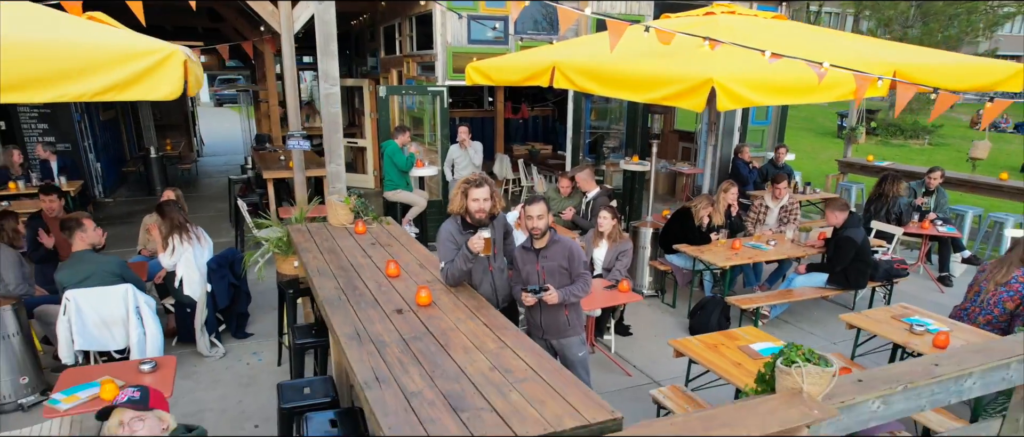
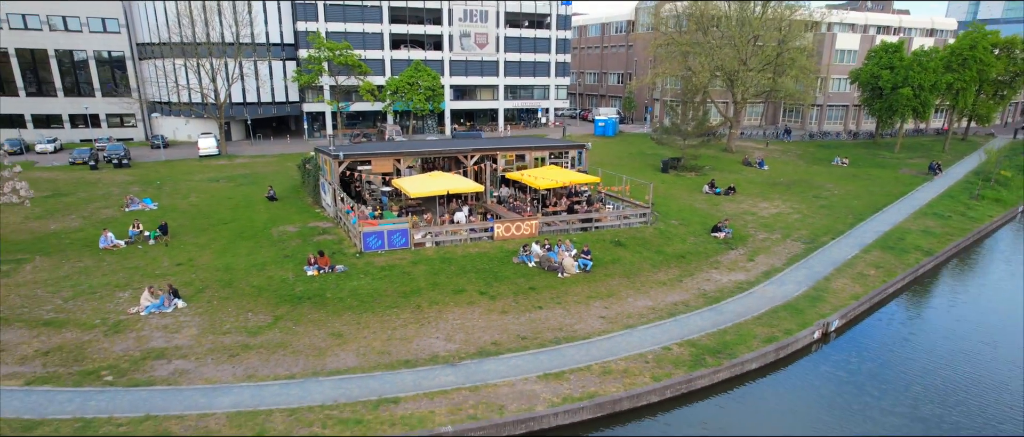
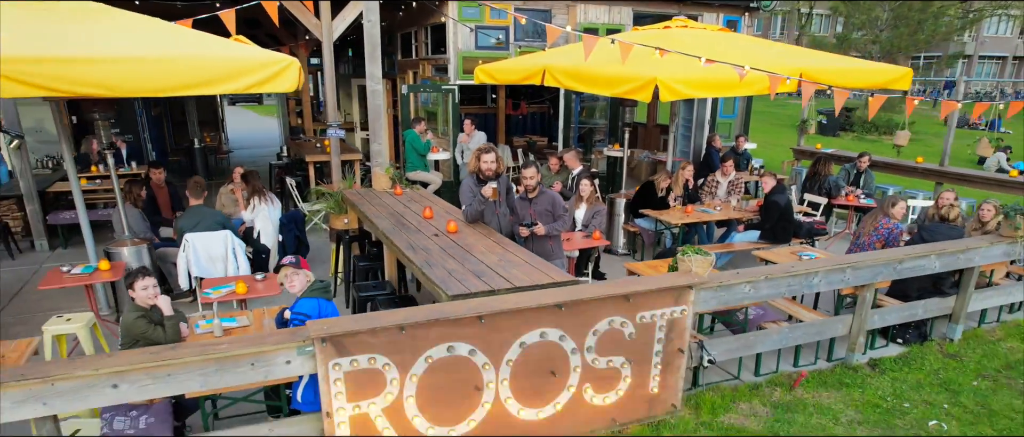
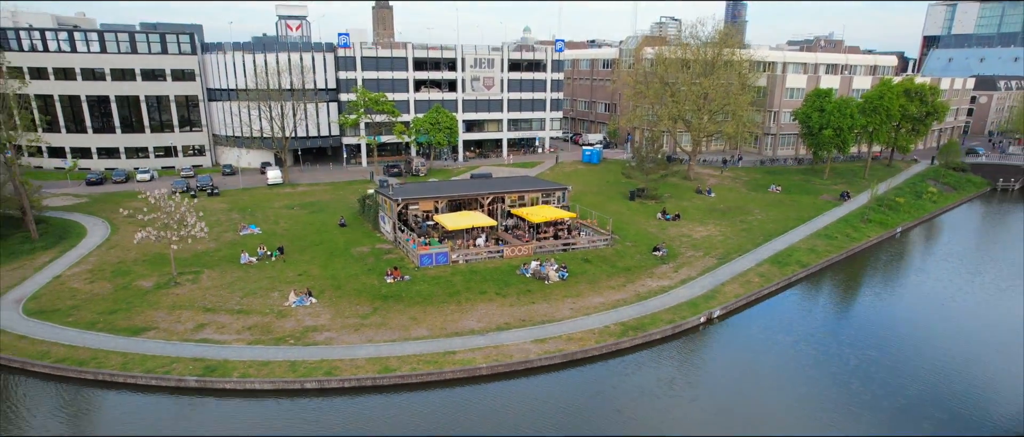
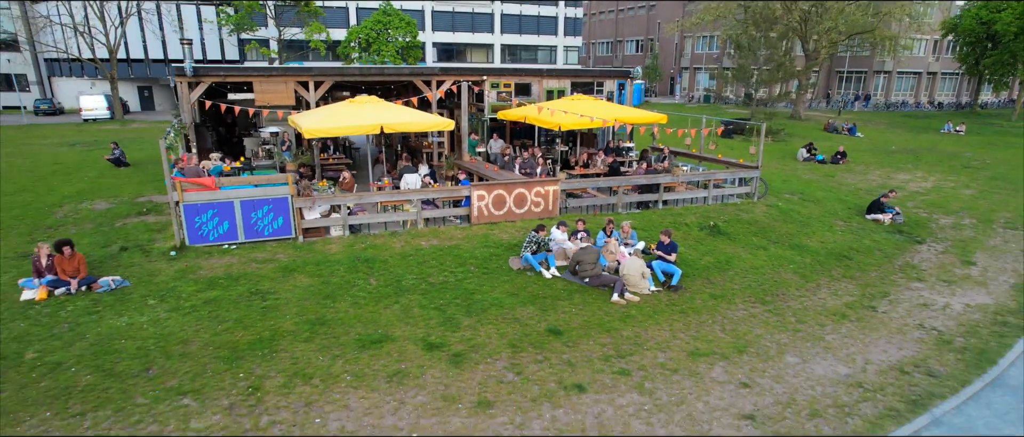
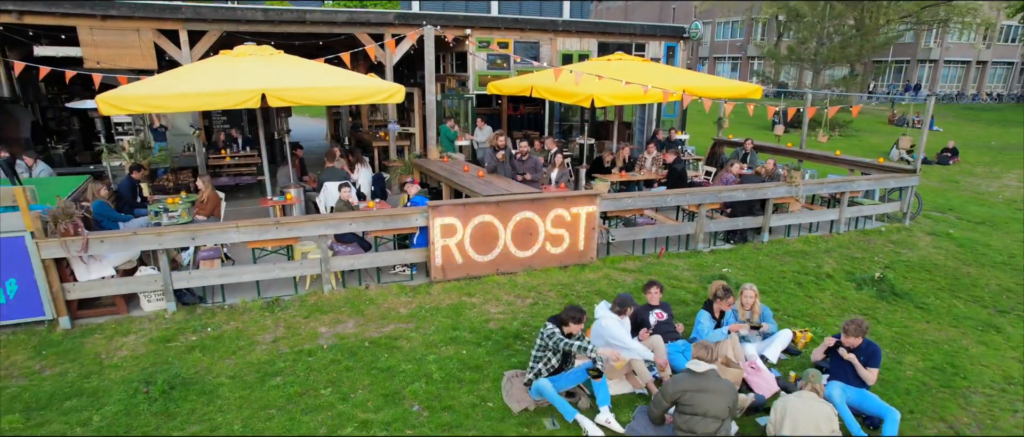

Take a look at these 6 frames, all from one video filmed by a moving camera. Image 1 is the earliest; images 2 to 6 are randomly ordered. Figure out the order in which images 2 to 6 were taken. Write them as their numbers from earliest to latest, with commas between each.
3, 6, 5, 2, 4
